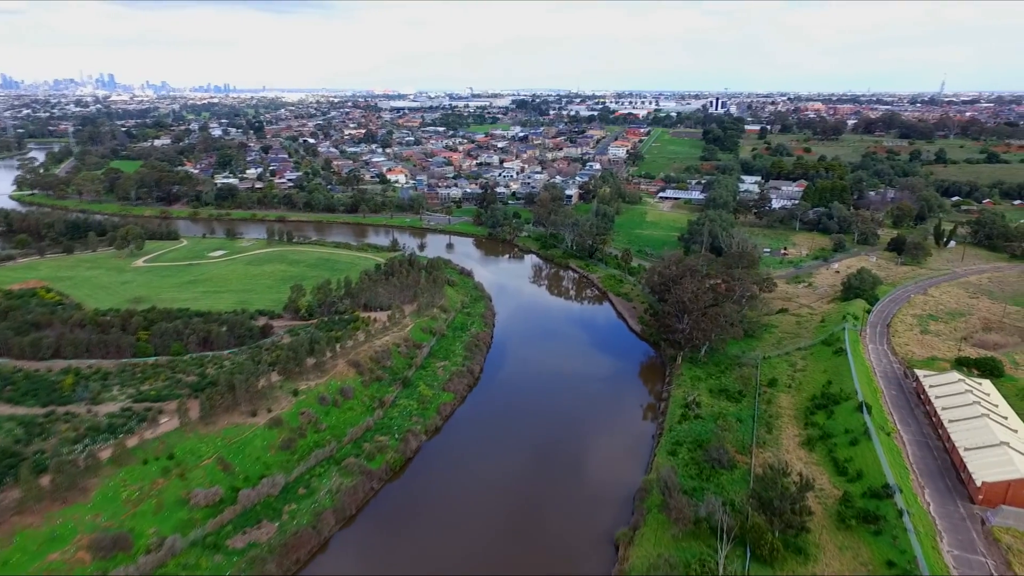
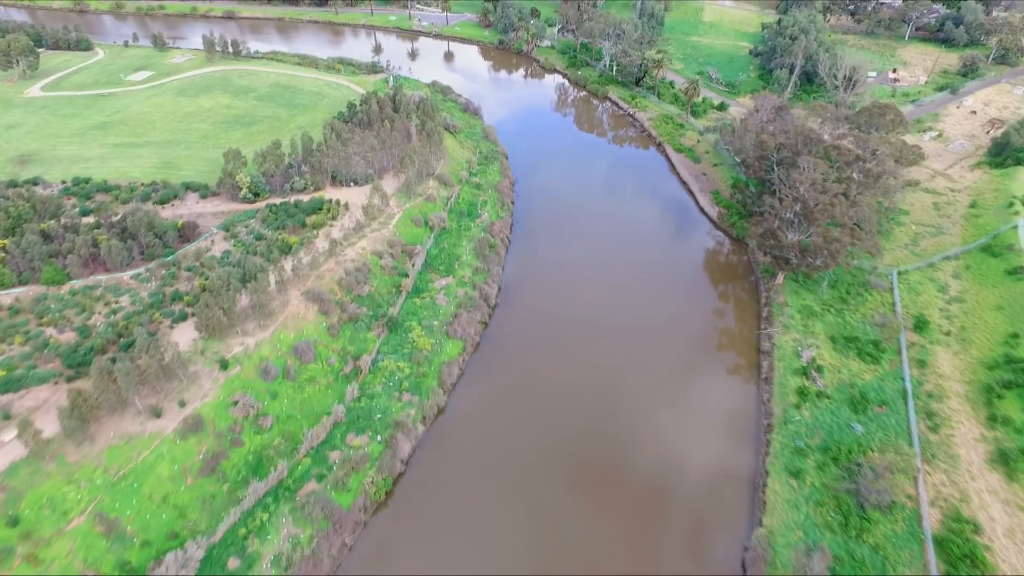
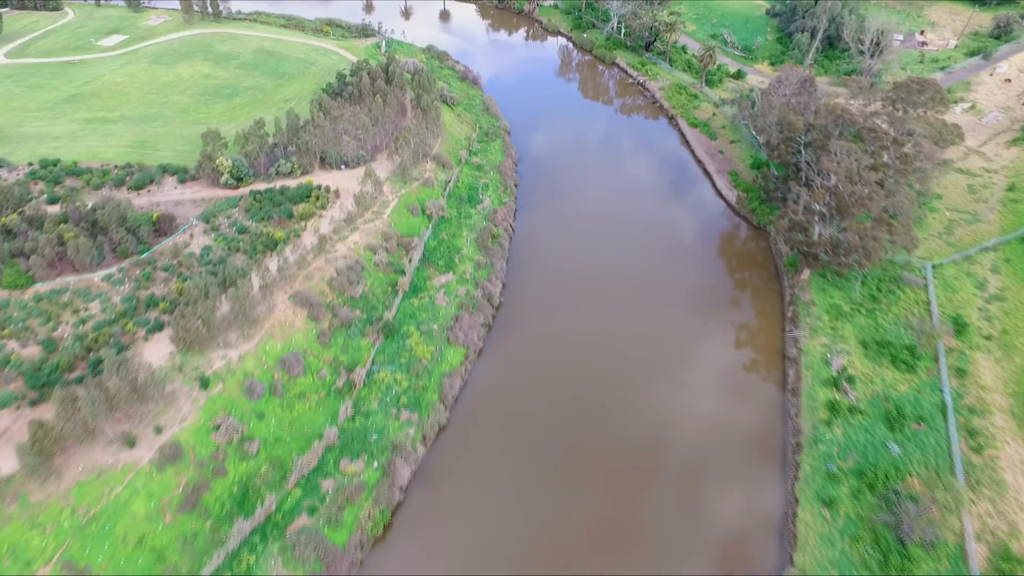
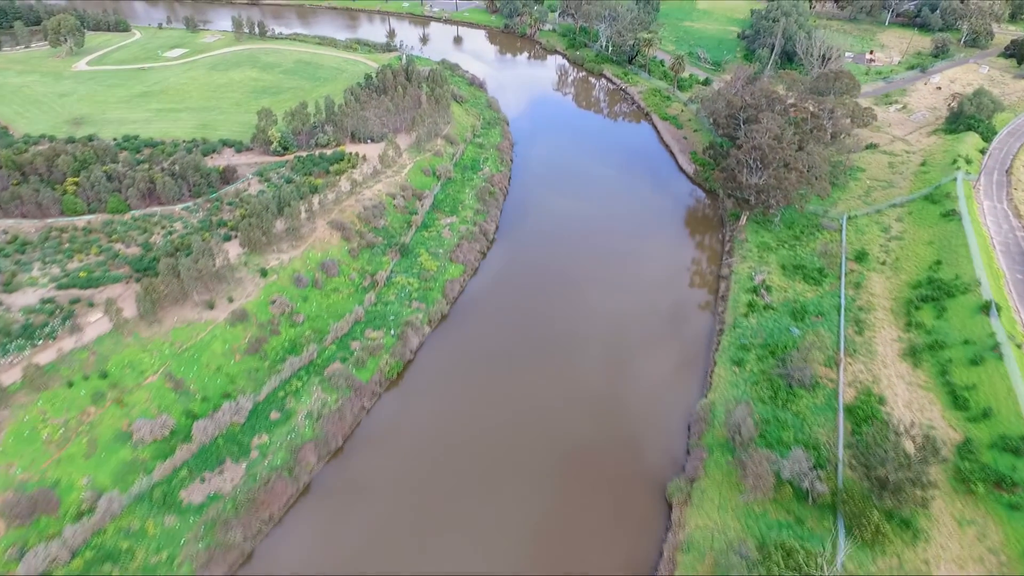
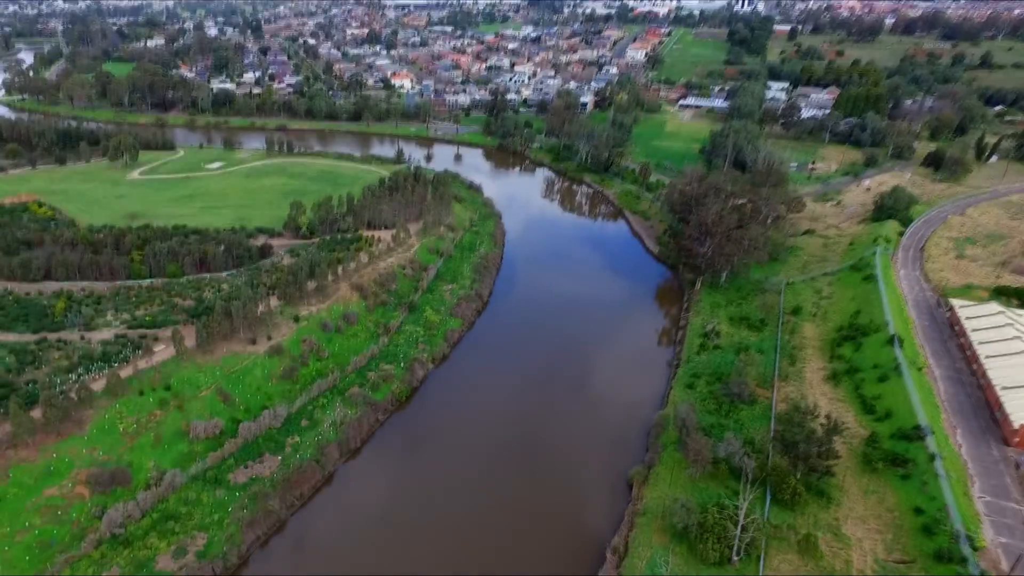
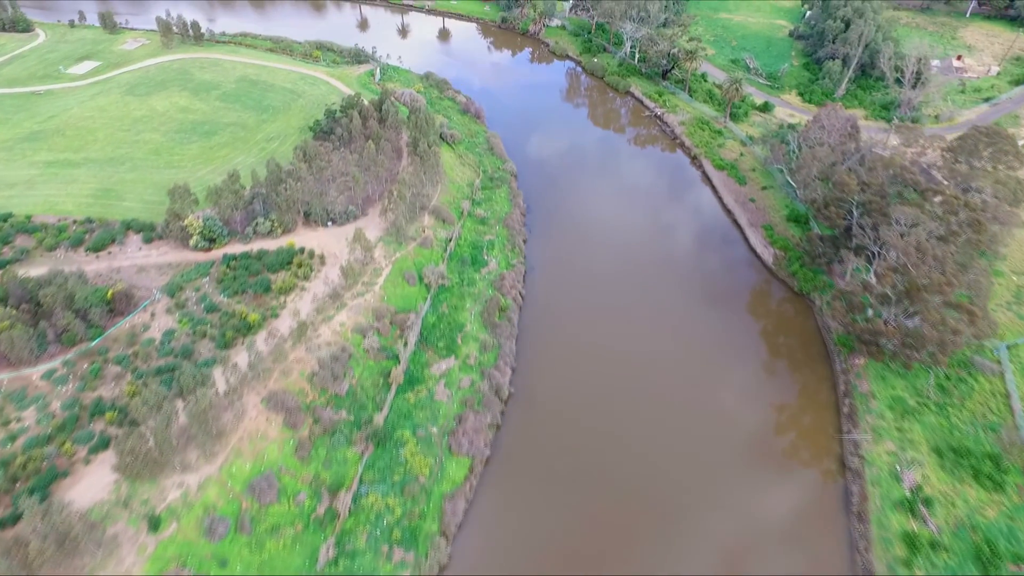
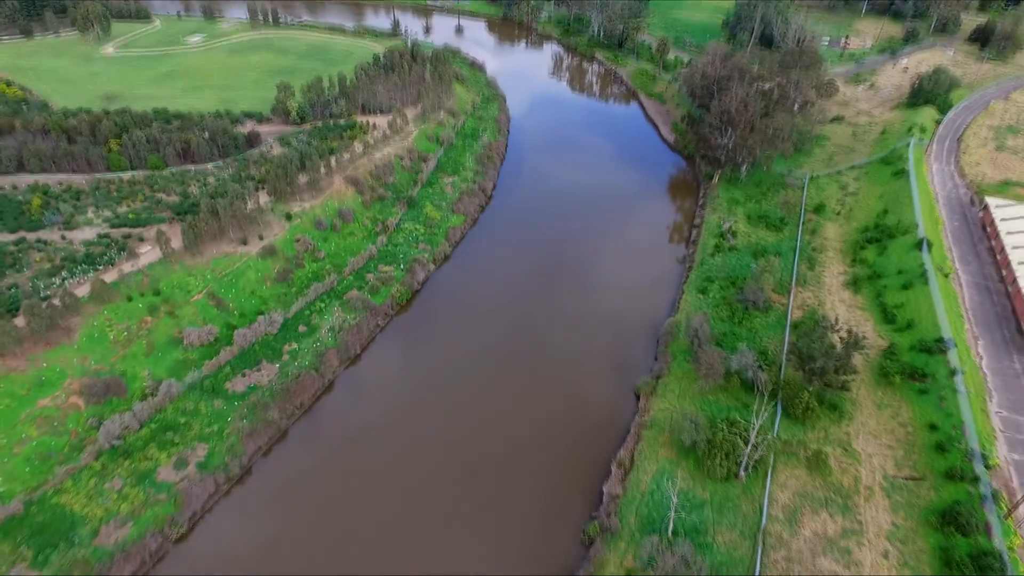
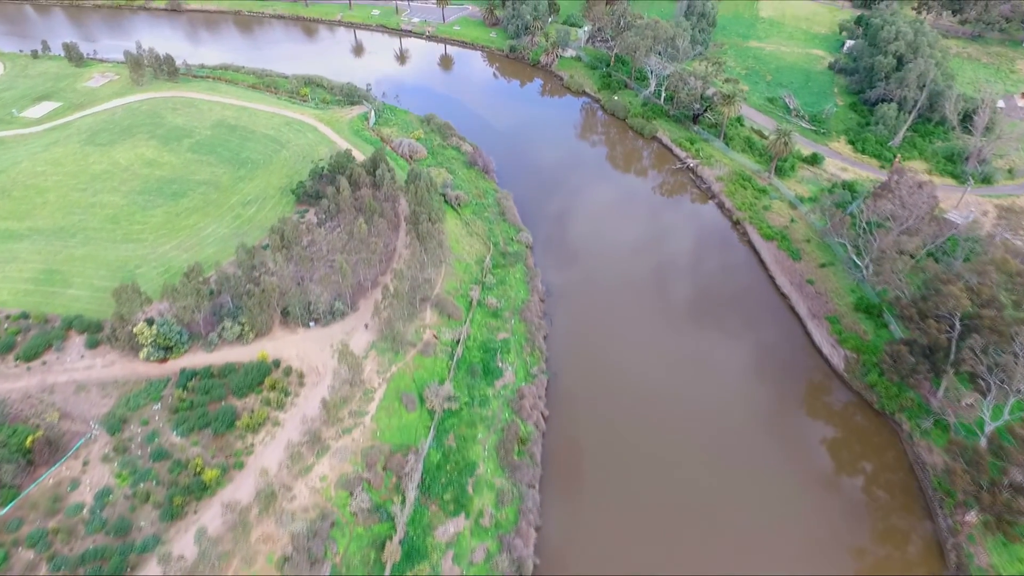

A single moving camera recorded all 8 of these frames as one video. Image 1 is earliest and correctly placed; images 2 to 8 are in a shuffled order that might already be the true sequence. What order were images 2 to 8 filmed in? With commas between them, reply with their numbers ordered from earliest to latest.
5, 7, 4, 2, 3, 6, 8
